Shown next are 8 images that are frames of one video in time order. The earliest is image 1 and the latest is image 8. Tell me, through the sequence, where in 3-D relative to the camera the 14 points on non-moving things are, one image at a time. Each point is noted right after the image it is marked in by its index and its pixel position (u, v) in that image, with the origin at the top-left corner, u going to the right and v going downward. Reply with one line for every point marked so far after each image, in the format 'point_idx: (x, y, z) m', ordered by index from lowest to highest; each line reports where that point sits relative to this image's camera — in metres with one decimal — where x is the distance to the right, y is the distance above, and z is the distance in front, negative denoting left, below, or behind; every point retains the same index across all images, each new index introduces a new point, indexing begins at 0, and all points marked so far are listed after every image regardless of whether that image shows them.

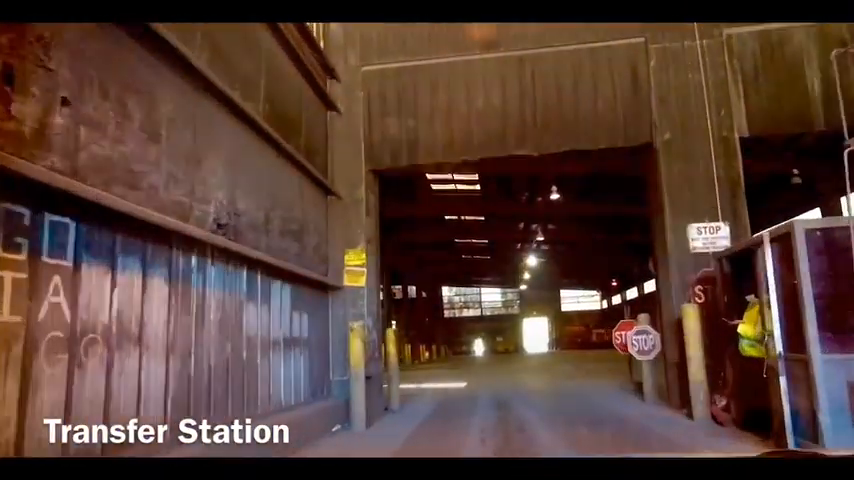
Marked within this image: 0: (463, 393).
0: (+0.7, -3.0, +10.4) m
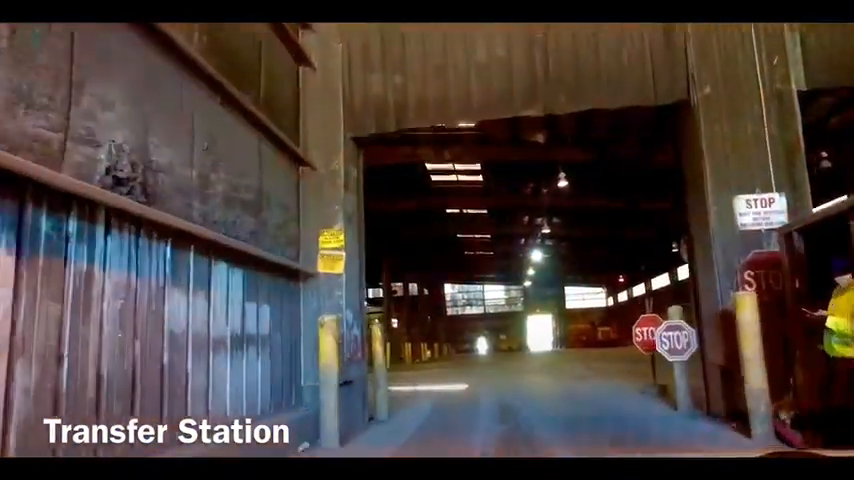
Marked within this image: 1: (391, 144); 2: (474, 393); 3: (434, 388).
0: (+0.7, -2.8, +9.5) m
1: (-1.1, +2.8, +15.4) m
2: (+0.9, -2.8, +9.8) m
3: (+0.1, -2.8, +10.1) m
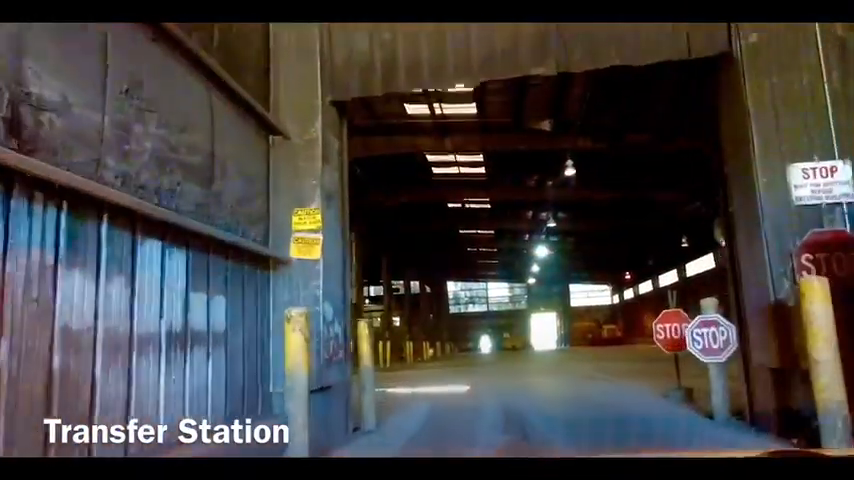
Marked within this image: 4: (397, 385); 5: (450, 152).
0: (+0.6, -2.6, +8.8) m
1: (-1.1, +3.0, +14.7) m
2: (+0.9, -2.7, +9.1) m
3: (+0.1, -2.6, +9.5) m
4: (-0.5, -2.9, +10.7) m
5: (+0.7, +2.7, +15.7) m
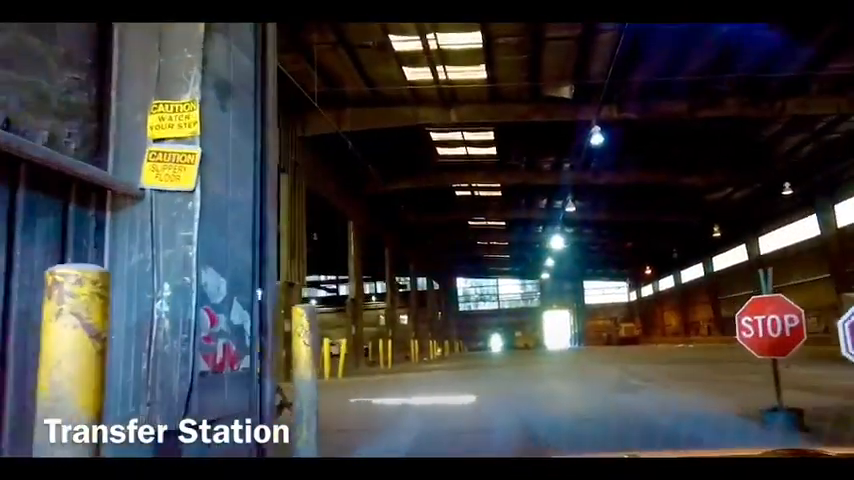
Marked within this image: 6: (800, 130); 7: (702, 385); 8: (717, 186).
0: (+0.6, -2.3, +7.1) m
1: (-1.0, +3.4, +13.0) m
2: (+0.8, -2.3, +7.4) m
3: (+0.1, -2.3, +7.7) m
4: (-0.5, -2.6, +9.0) m
5: (+0.8, +3.1, +13.9) m
6: (+10.2, +3.1, +14.6) m
7: (+4.8, -2.5, +9.1) m
8: (+10.4, +2.0, +19.2) m
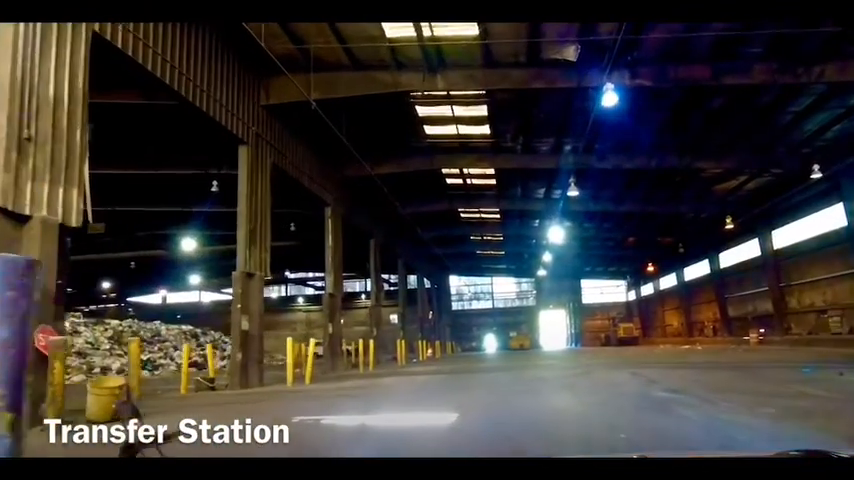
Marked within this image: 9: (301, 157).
0: (+0.3, -2.0, +5.4) m
1: (-1.4, +3.7, +11.3) m
2: (+0.5, -2.0, +5.7) m
3: (-0.2, -2.0, +6.0) m
4: (-0.9, -2.3, +7.3) m
5: (+0.4, +3.4, +12.2) m
6: (+9.9, +3.4, +13.0) m
7: (+4.4, -2.2, +7.5) m
8: (+10.0, +2.3, +17.6) m
9: (-3.3, +2.2, +13.6) m
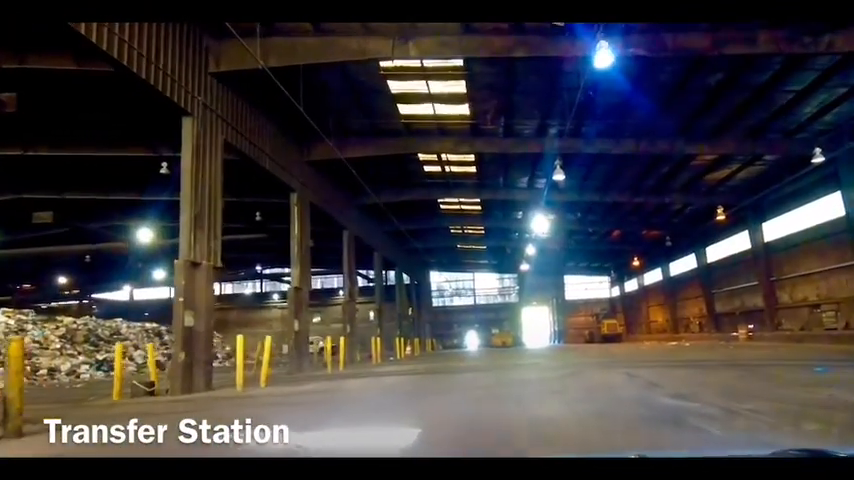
0: (-0.1, -1.7, +4.2) m
1: (-1.9, +4.0, +10.0) m
2: (+0.1, -1.7, +4.5) m
3: (-0.6, -1.7, +4.8) m
4: (-1.3, -2.0, +6.1) m
5: (-0.2, +3.7, +11.0) m
6: (+9.3, +3.7, +12.1) m
7: (+4.0, -1.9, +6.4) m
8: (+9.3, +2.6, +16.7) m
9: (-3.9, +2.4, +12.3) m
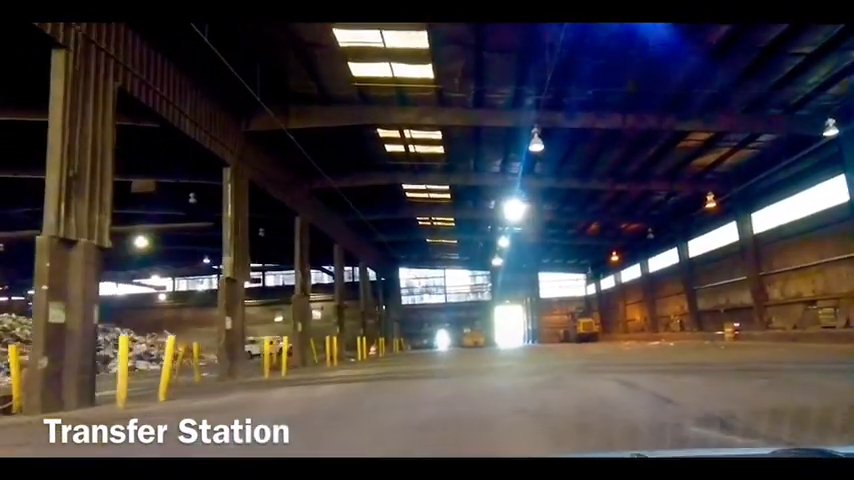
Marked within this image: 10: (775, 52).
0: (-0.6, -1.3, +2.2) m
1: (-2.7, +4.3, +7.9) m
2: (-0.4, -1.4, +2.5) m
3: (-1.2, -1.4, +2.8) m
4: (-1.9, -1.6, +4.0) m
5: (-1.0, +4.0, +9.0) m
6: (+8.4, +4.0, +10.5) m
7: (+3.3, -1.6, +4.6) m
8: (+8.2, +2.9, +15.1) m
9: (-4.8, +2.8, +10.1) m
10: (+7.3, +3.9, +11.2) m
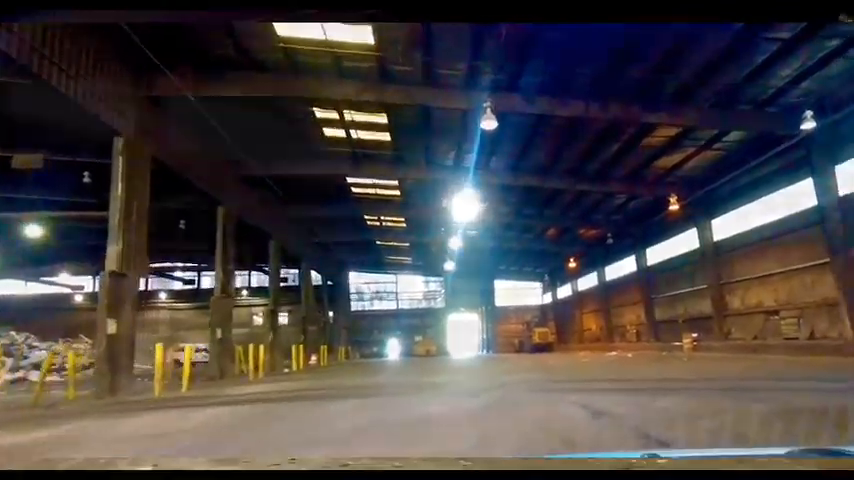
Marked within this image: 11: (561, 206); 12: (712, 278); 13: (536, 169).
0: (-1.2, -1.0, +0.4) m
1: (-3.5, +4.6, +6.0) m
2: (-1.0, -1.1, +0.7) m
3: (-1.8, -1.0, +0.9) m
4: (-2.6, -1.3, +2.1) m
5: (-2.0, +4.3, +7.2) m
6: (+7.3, +4.0, +9.4) m
7: (+2.6, -1.4, +3.1) m
8: (+6.7, +2.8, +14.0) m
9: (-5.8, +3.1, +8.0) m
10: (+6.1, +3.9, +10.0) m
11: (+4.9, +1.3, +19.4) m
12: (+9.9, -1.3, +18.2) m
13: (+3.5, +2.2, +16.2) m
